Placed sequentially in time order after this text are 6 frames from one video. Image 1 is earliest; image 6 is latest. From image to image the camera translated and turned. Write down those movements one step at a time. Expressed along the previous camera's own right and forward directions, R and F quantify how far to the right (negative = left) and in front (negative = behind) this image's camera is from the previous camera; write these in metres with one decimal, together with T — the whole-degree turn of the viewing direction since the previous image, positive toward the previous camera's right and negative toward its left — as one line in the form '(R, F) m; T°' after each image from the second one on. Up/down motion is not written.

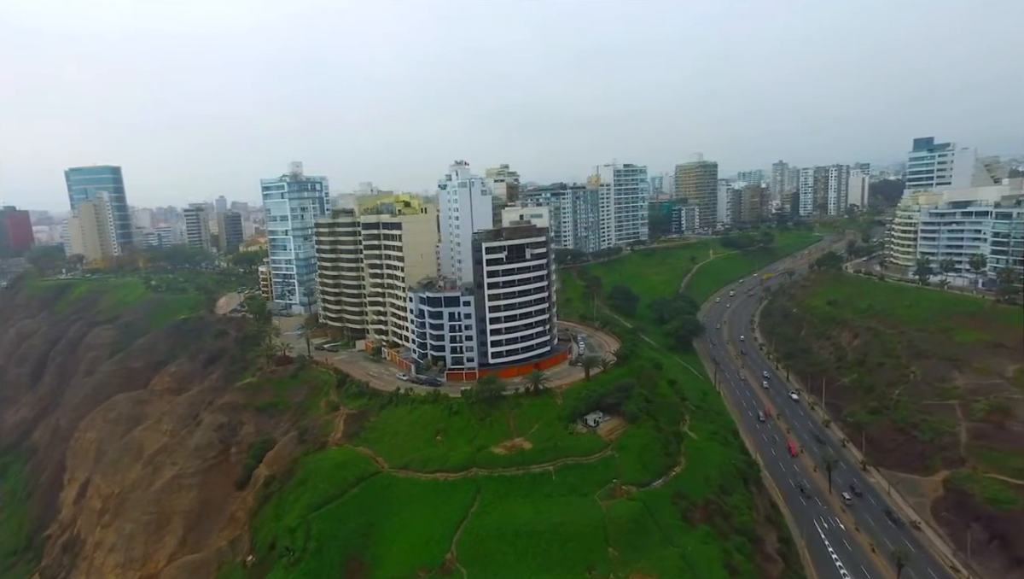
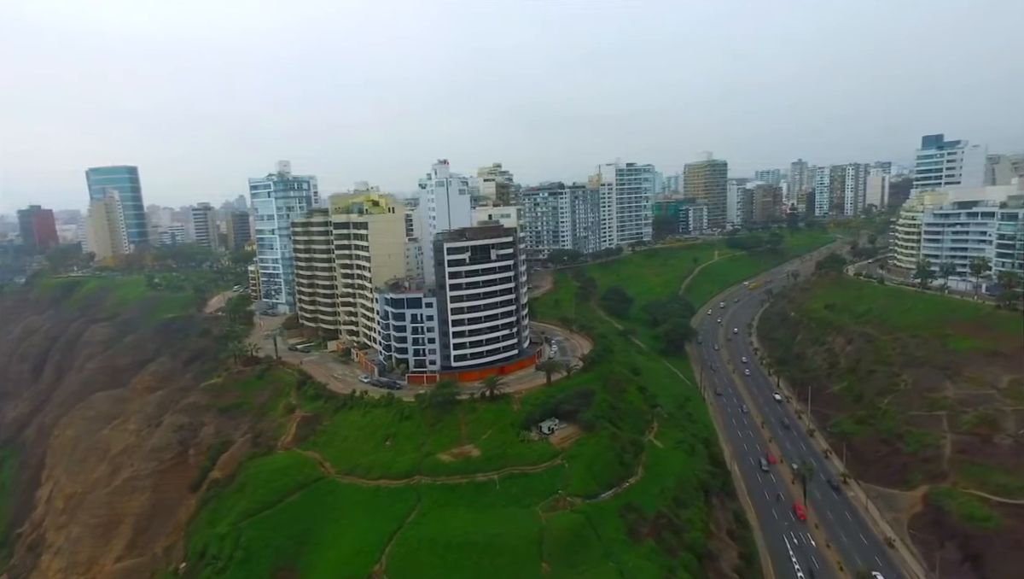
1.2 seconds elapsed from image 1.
(+6.6, +1.6) m; -2°
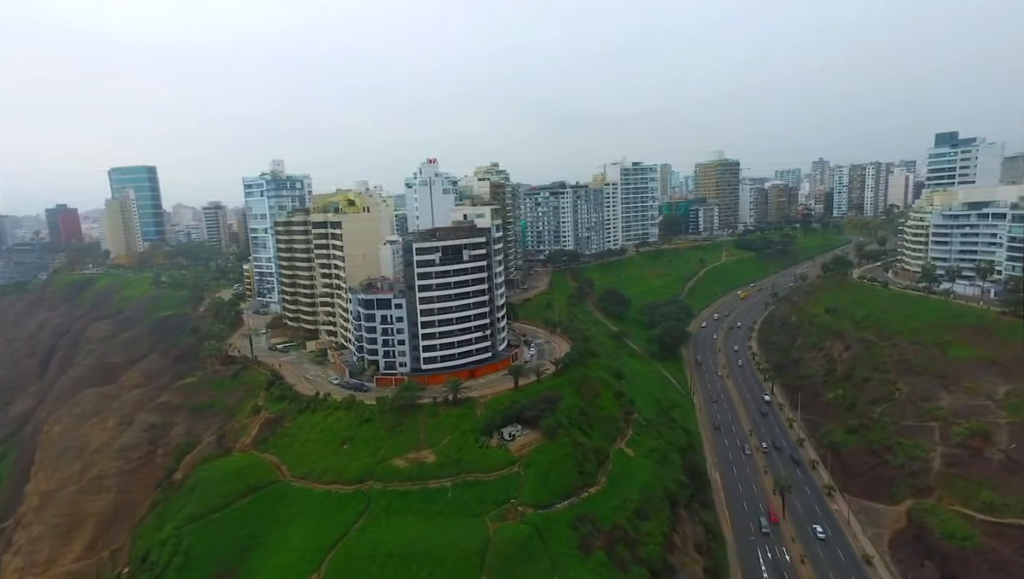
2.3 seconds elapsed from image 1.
(+5.7, +1.5) m; -2°
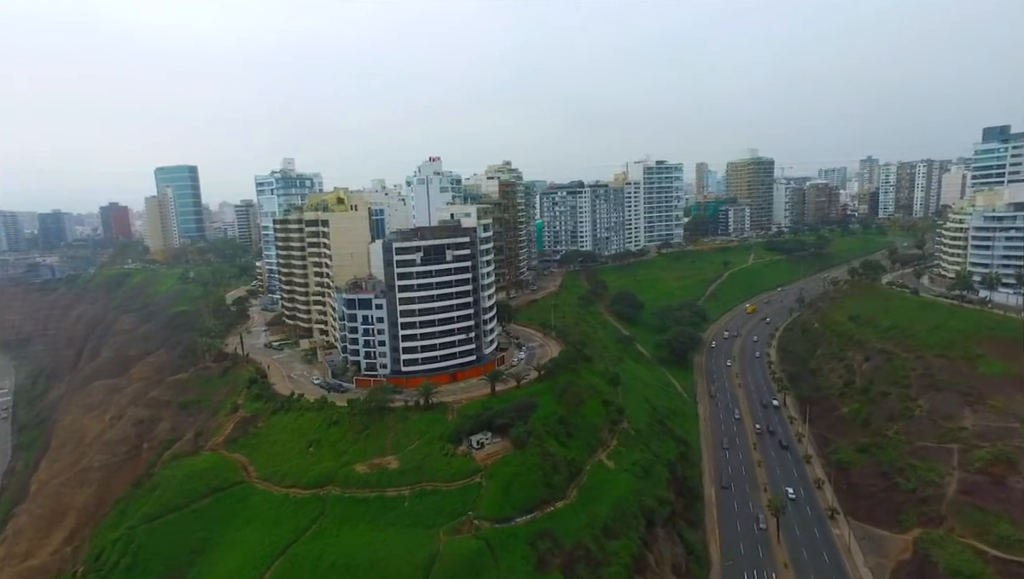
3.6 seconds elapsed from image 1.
(+6.2, +2.4) m; -4°
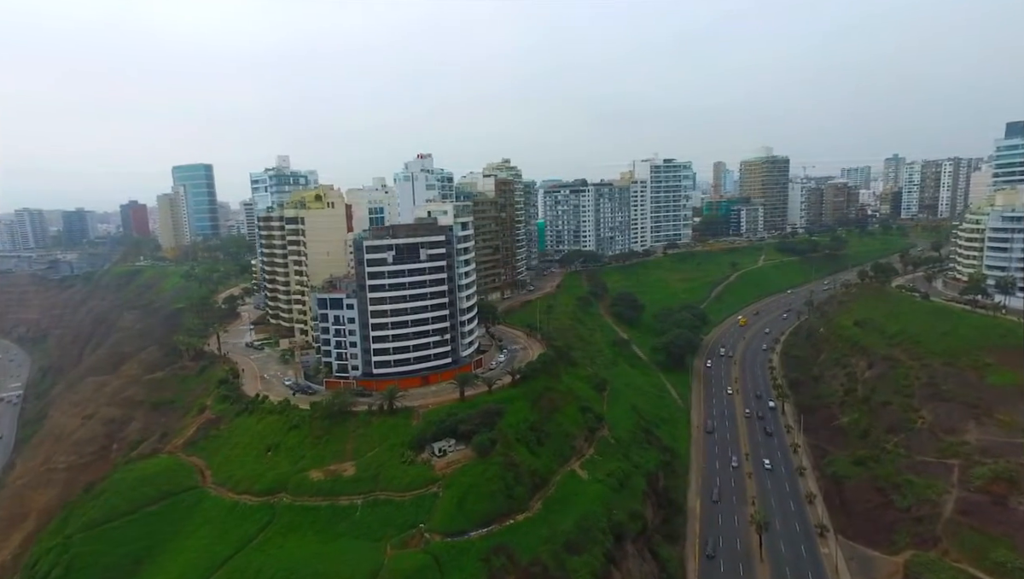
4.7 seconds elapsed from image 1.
(+4.8, +2.4) m; -2°
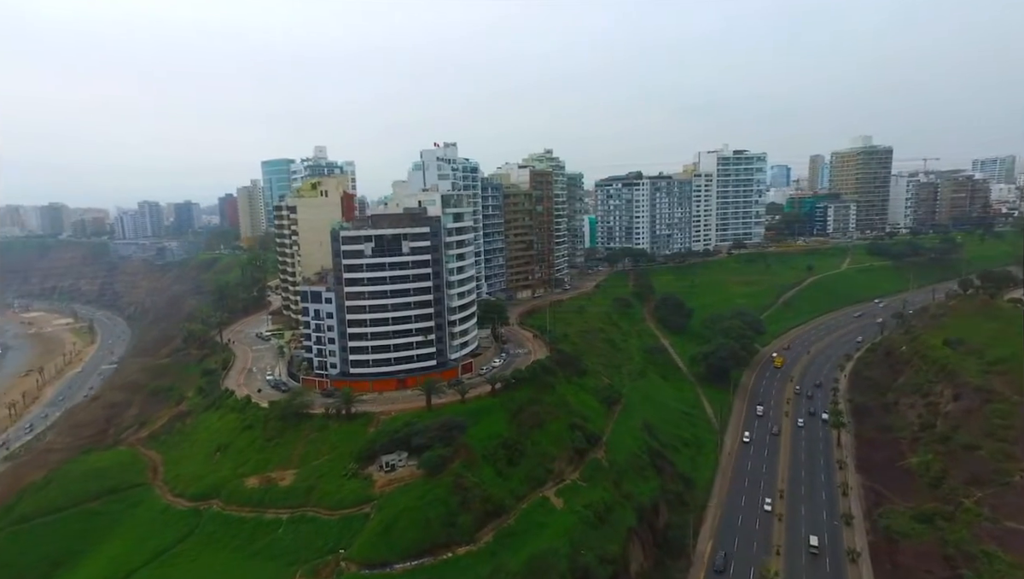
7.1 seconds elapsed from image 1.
(+9.4, +7.1) m; -9°
